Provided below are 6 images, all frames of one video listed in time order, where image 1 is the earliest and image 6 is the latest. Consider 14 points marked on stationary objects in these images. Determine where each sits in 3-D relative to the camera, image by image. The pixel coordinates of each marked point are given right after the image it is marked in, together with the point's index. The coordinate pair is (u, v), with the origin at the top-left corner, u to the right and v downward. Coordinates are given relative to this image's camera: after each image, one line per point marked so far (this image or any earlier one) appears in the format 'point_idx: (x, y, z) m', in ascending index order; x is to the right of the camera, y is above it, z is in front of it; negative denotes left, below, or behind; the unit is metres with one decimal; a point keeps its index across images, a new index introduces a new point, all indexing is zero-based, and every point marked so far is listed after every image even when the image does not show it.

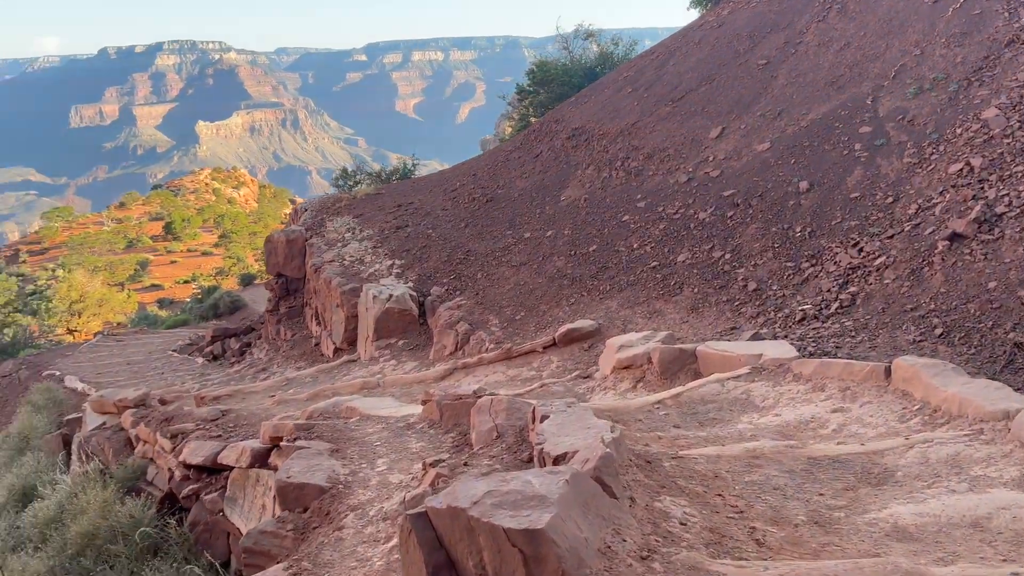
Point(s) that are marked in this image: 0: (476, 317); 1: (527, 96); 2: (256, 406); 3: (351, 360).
0: (-0.4, -0.3, +9.0) m
1: (+0.4, +4.4, +19.1) m
2: (-2.6, -1.2, +8.3) m
3: (-1.9, -0.9, +9.8) m
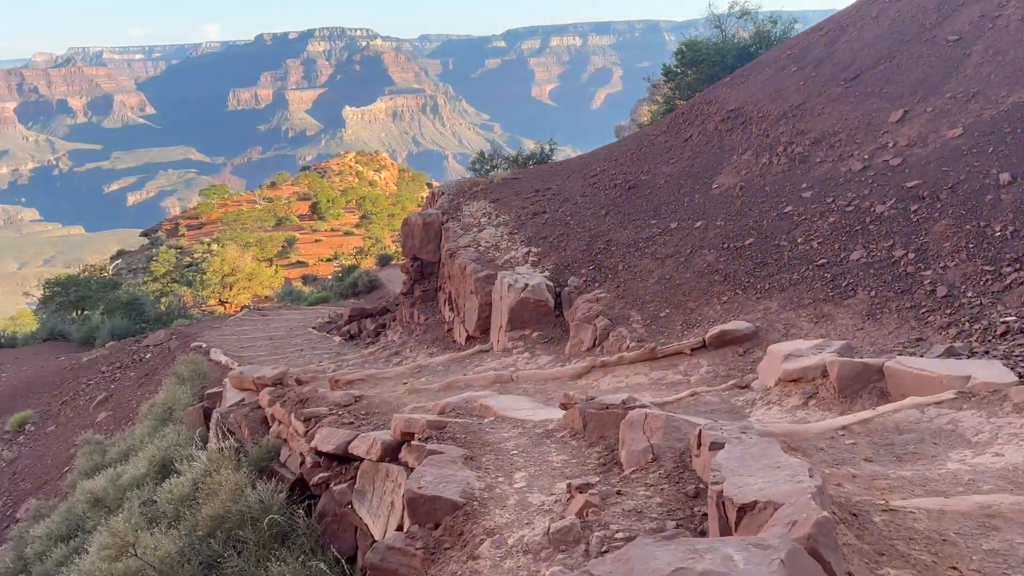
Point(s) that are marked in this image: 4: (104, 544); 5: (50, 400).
0: (+1.1, -0.2, +8.4) m
1: (+3.6, +4.6, +18.1) m
2: (-1.2, -1.0, +8.0) m
3: (-0.3, -0.7, +9.4) m
4: (-3.2, -2.0, +6.5) m
5: (-10.4, -2.5, +18.6) m
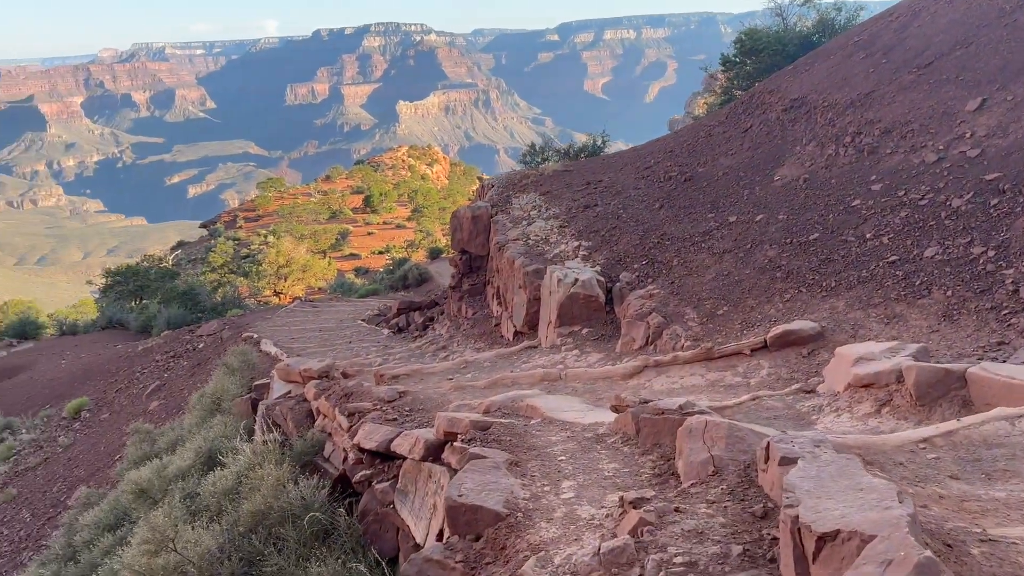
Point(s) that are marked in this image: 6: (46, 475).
0: (+1.6, -0.2, +8.0) m
1: (+4.7, +4.6, +17.6) m
2: (-0.8, -0.9, +7.8) m
3: (+0.2, -0.6, +9.2) m
4: (-2.9, -2.0, +6.5) m
5: (-9.3, -2.3, +18.9) m
6: (-8.2, -3.3, +14.4) m
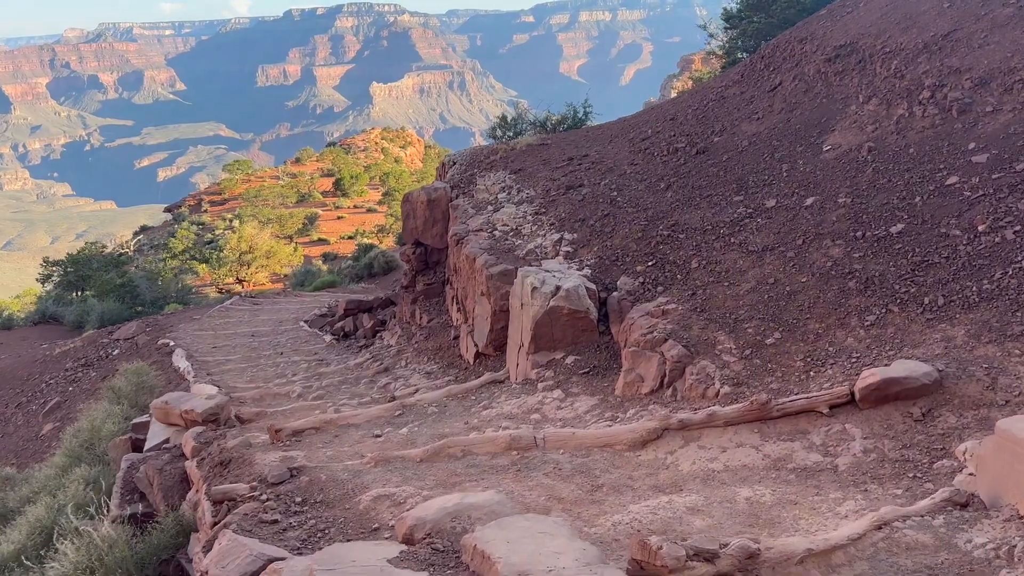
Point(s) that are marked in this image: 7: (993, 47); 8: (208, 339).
0: (+1.2, -0.3, +5.6) m
1: (+4.1, +4.8, +15.1) m
2: (-1.1, -1.1, +5.3) m
3: (-0.1, -0.7, +6.7) m
4: (-3.1, -2.1, +3.9) m
5: (-9.9, -2.2, +16.2) m
6: (-8.6, -3.3, +11.7) m
7: (+4.0, +2.0, +6.9) m
8: (-5.2, -0.8, +13.9) m
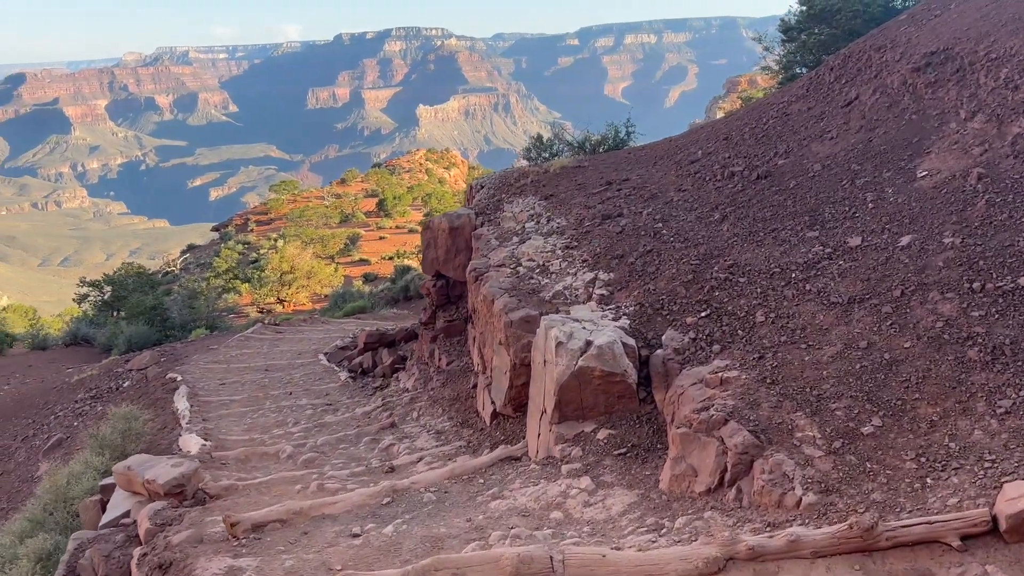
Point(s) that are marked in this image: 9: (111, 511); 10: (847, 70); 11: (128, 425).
0: (+1.3, -0.6, +4.3) m
1: (+4.8, +4.1, +13.8) m
2: (-1.0, -1.4, +4.1) m
3: (0.0, -1.1, +5.5) m
4: (-3.2, -2.4, +2.8) m
5: (-9.3, -2.7, +15.5) m
6: (-8.3, -3.7, +10.9) m
7: (+4.2, +1.6, +5.6) m
8: (-4.6, -1.3, +13.0) m
9: (-3.0, -1.6, +6.1) m
10: (+3.3, +2.2, +8.1) m
11: (-4.3, -1.5, +9.2) m
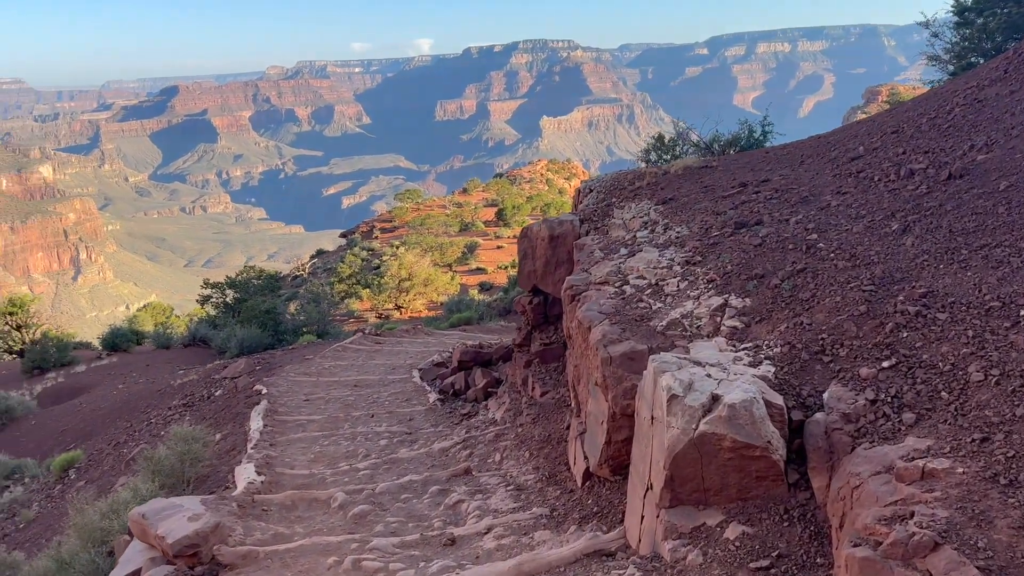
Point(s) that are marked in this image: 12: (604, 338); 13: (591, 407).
0: (+1.6, -0.8, +2.7) m
1: (+6.5, +3.7, +11.7) m
2: (-0.7, -1.5, +2.8) m
3: (+0.5, -1.2, +4.1) m
4: (-3.1, -2.4, +1.9) m
5: (-7.4, -2.7, +15.2) m
6: (-7.0, -3.7, +10.6) m
7: (+4.7, +1.3, +3.5) m
8: (-3.1, -1.4, +12.1) m
9: (-2.4, -1.7, +5.1) m
10: (+4.2, +1.9, +6.2) m
11: (-3.3, -1.6, +8.3) m
12: (+0.6, -0.3, +4.9) m
13: (+0.5, -0.7, +5.1) m
